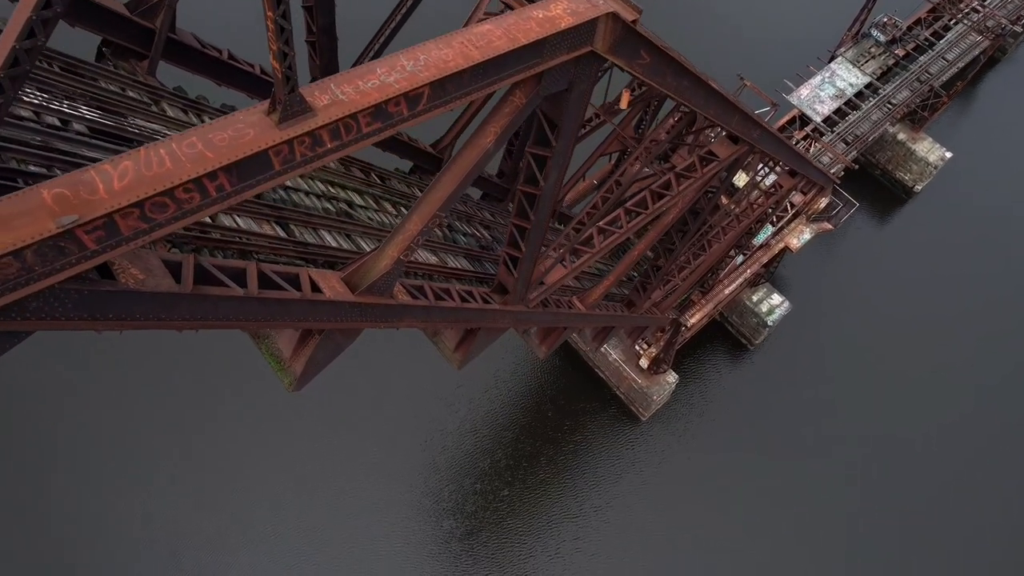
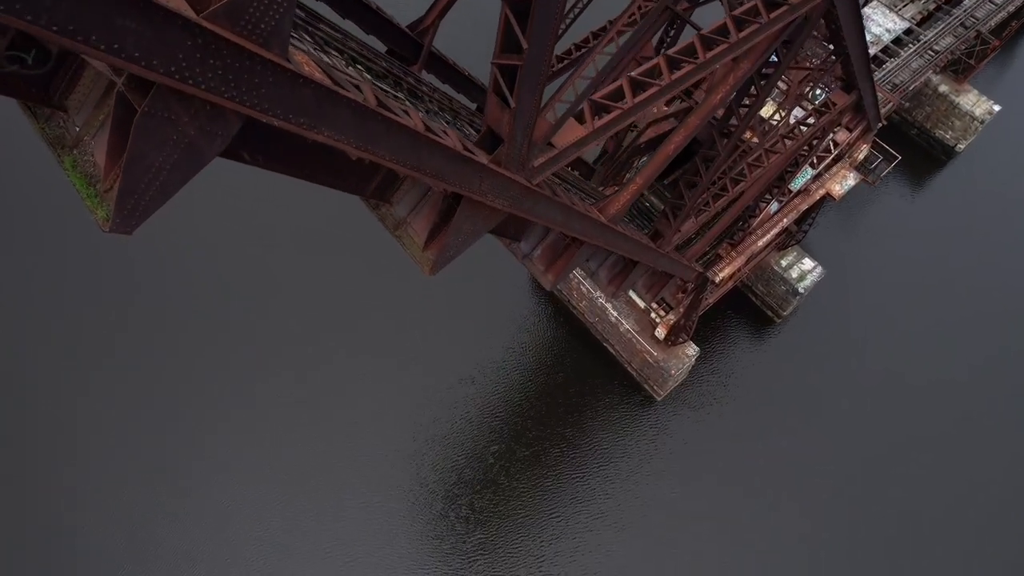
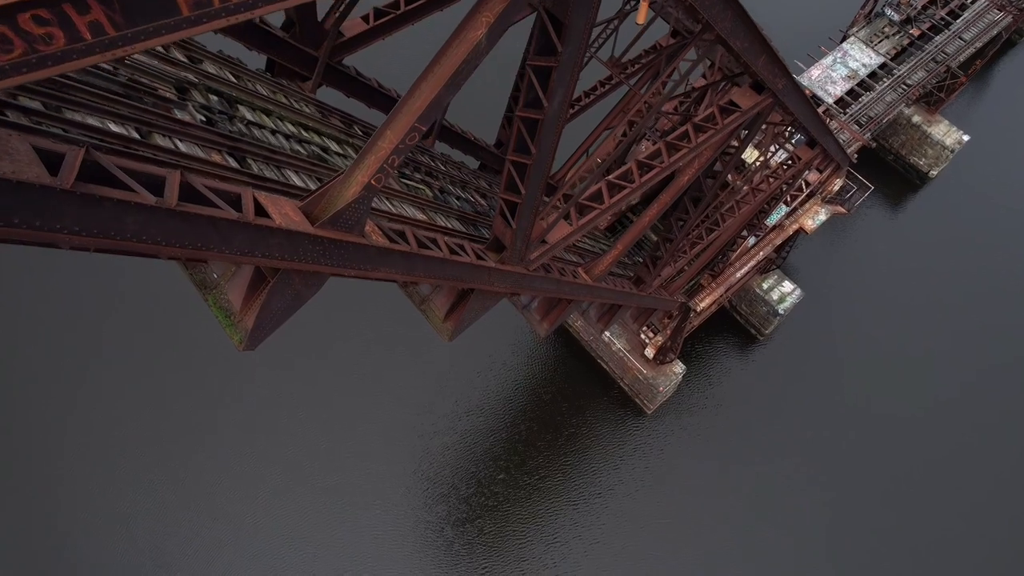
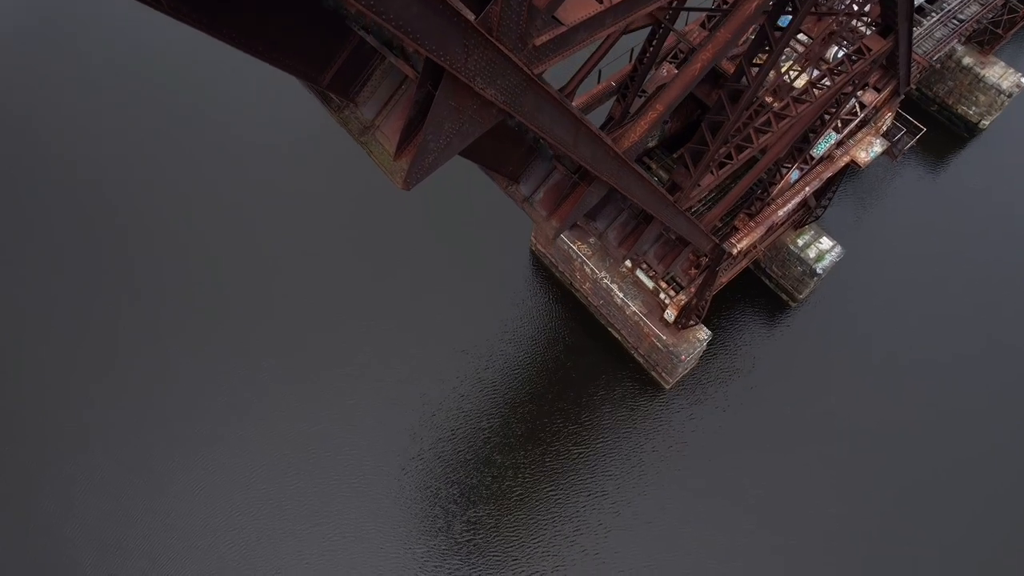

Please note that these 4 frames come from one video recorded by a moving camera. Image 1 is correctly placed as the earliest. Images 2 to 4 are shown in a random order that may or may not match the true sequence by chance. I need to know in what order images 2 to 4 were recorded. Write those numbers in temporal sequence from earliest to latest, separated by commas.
3, 2, 4
